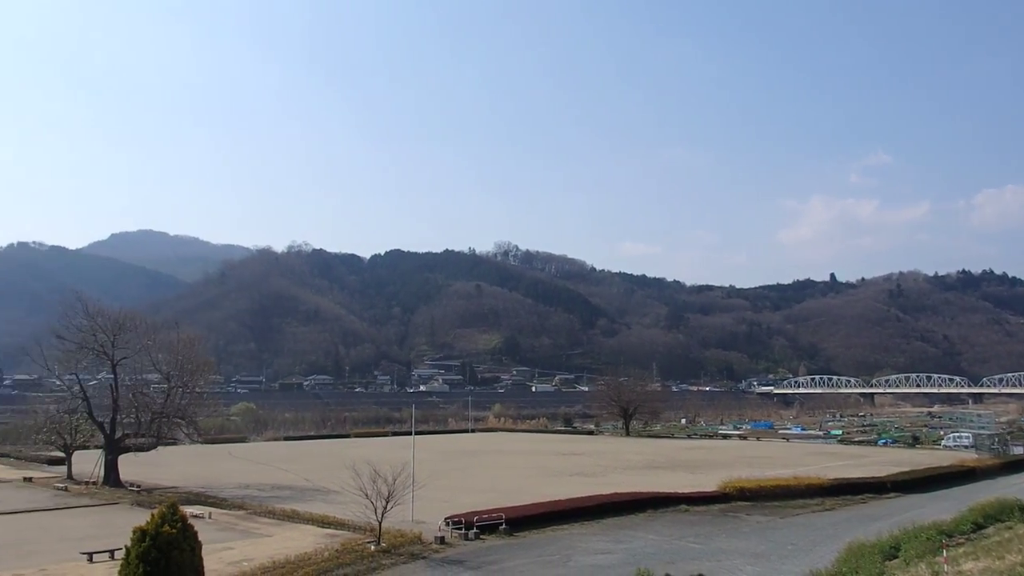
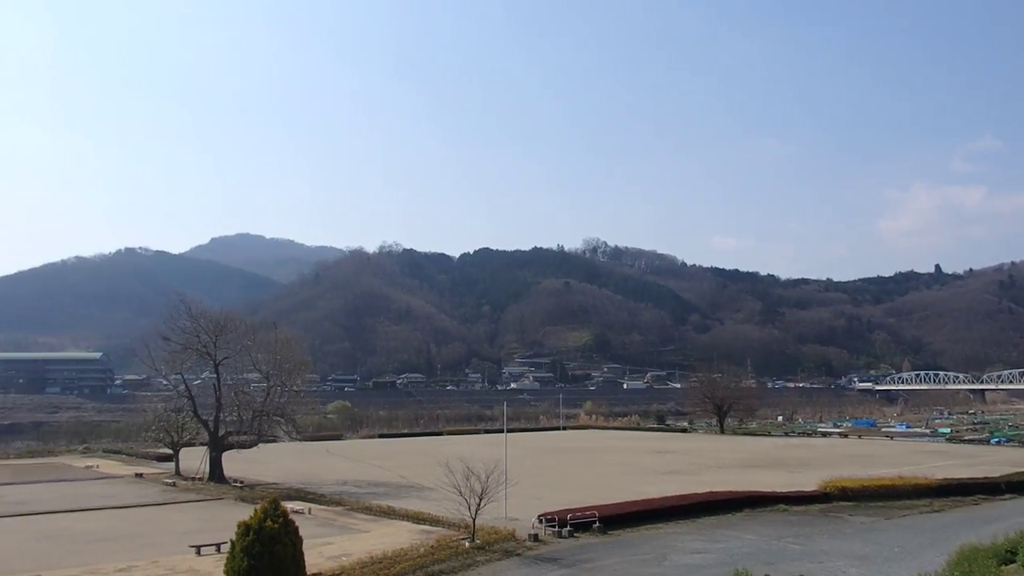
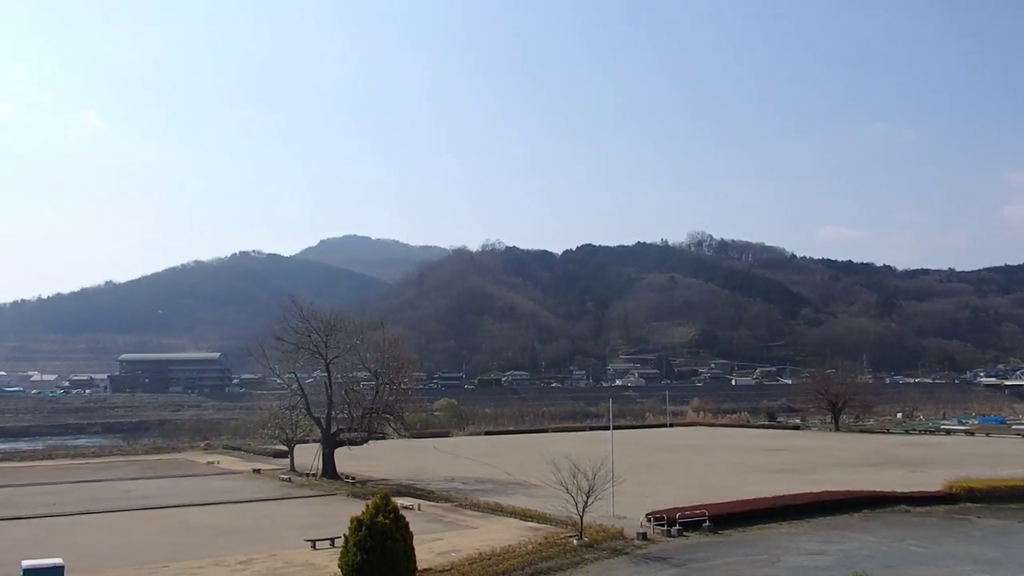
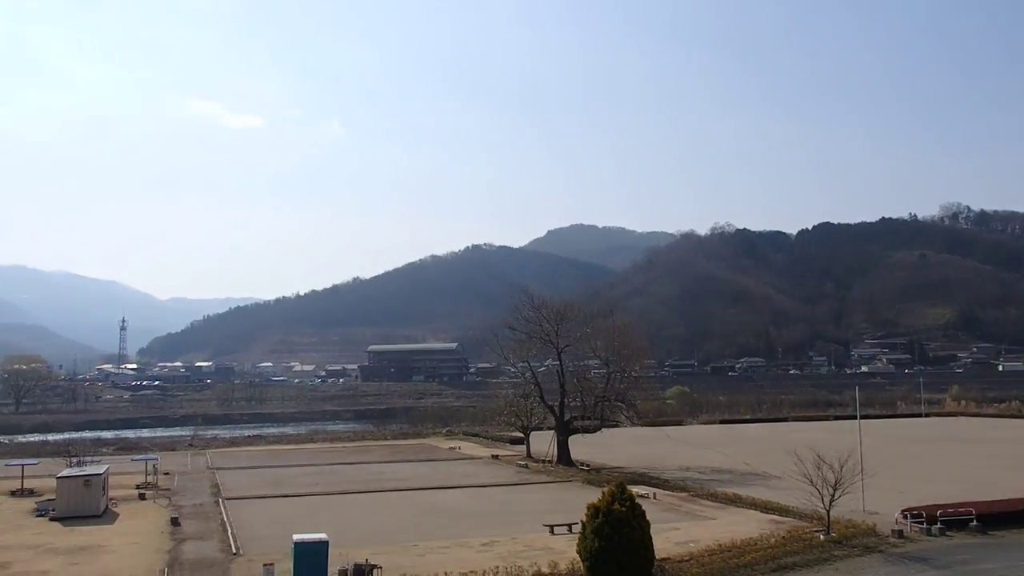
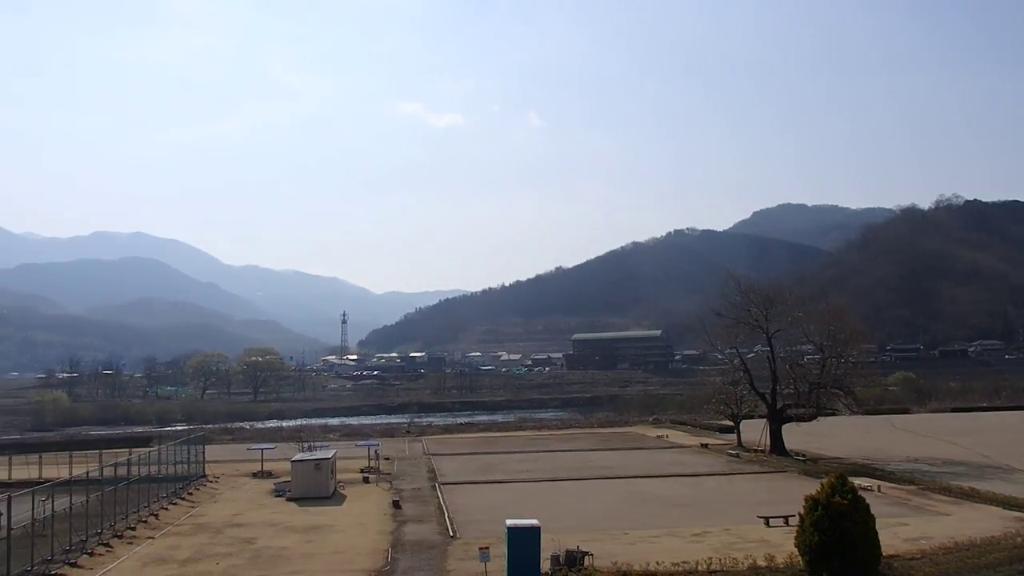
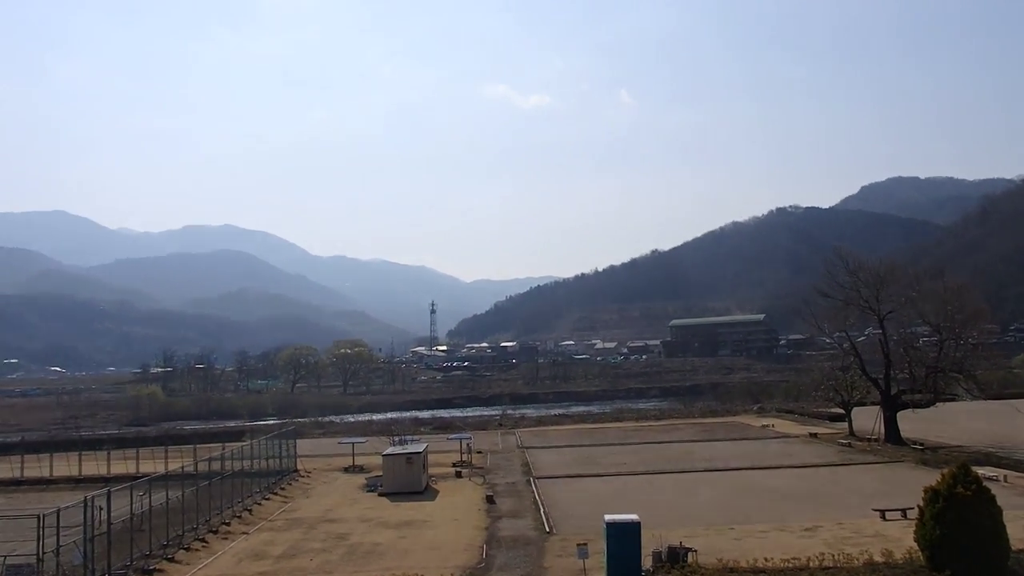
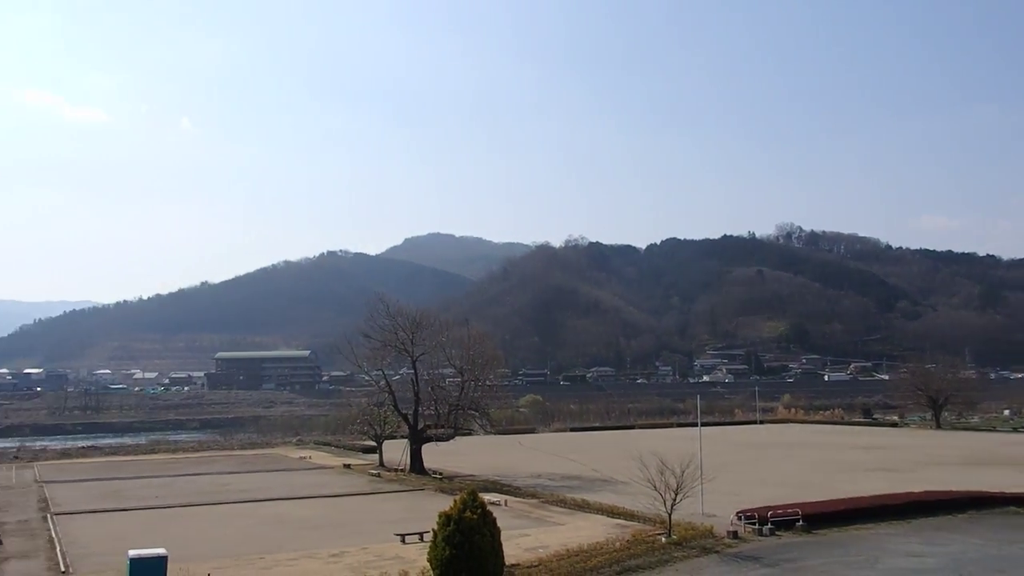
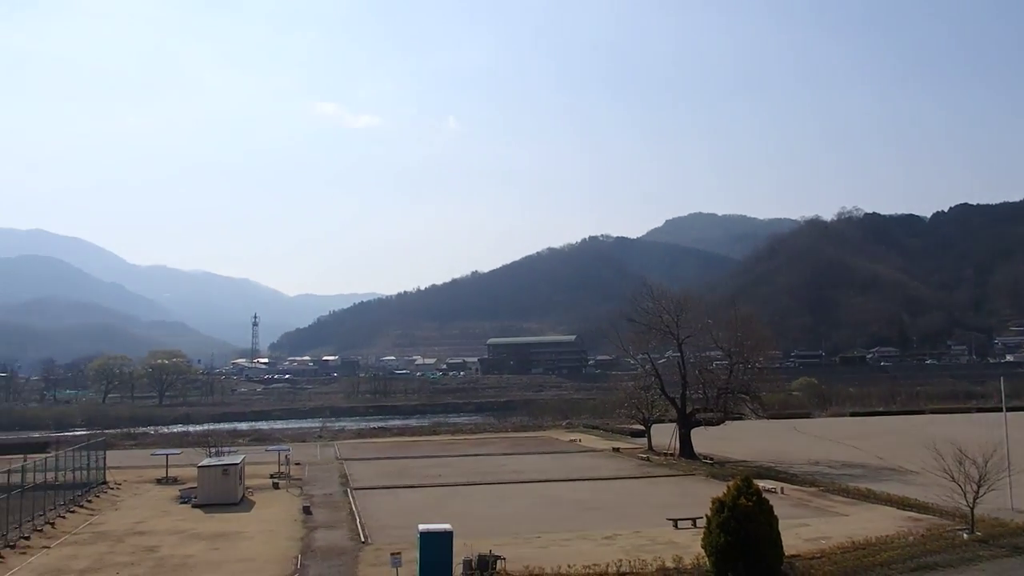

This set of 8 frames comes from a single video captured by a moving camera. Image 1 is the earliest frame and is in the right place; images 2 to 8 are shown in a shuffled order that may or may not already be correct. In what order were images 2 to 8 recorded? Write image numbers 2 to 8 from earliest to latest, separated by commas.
2, 3, 7, 4, 8, 5, 6
